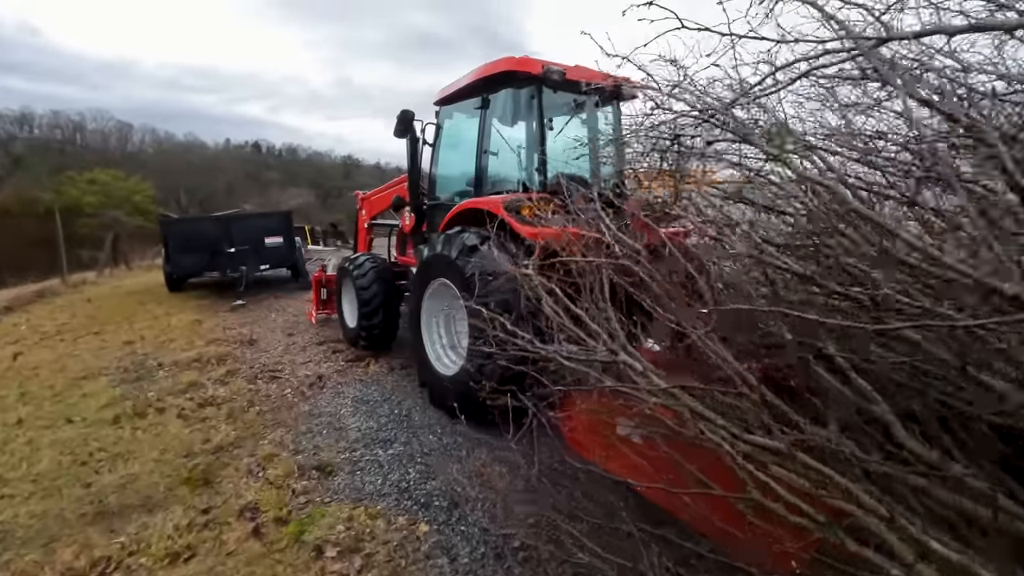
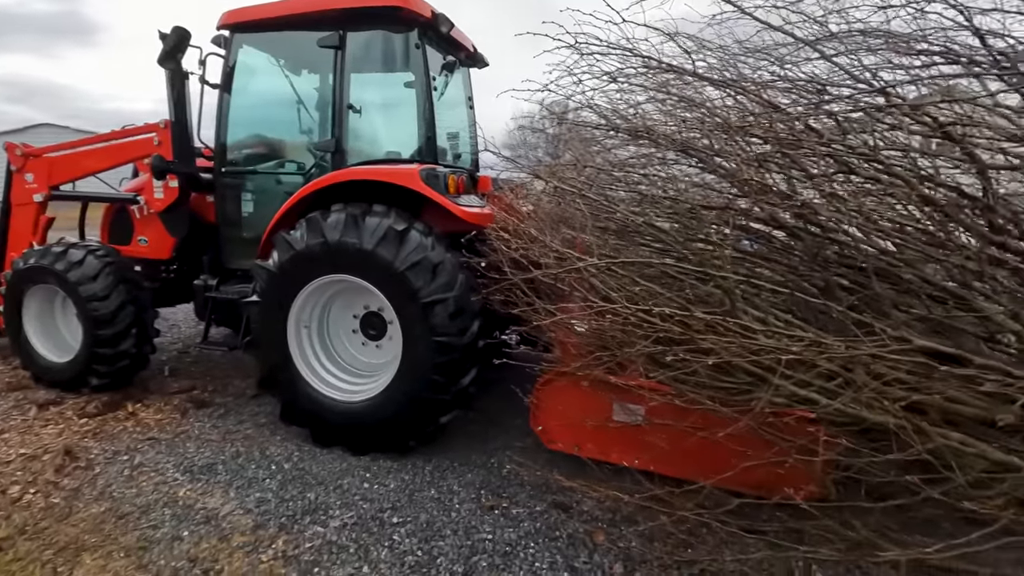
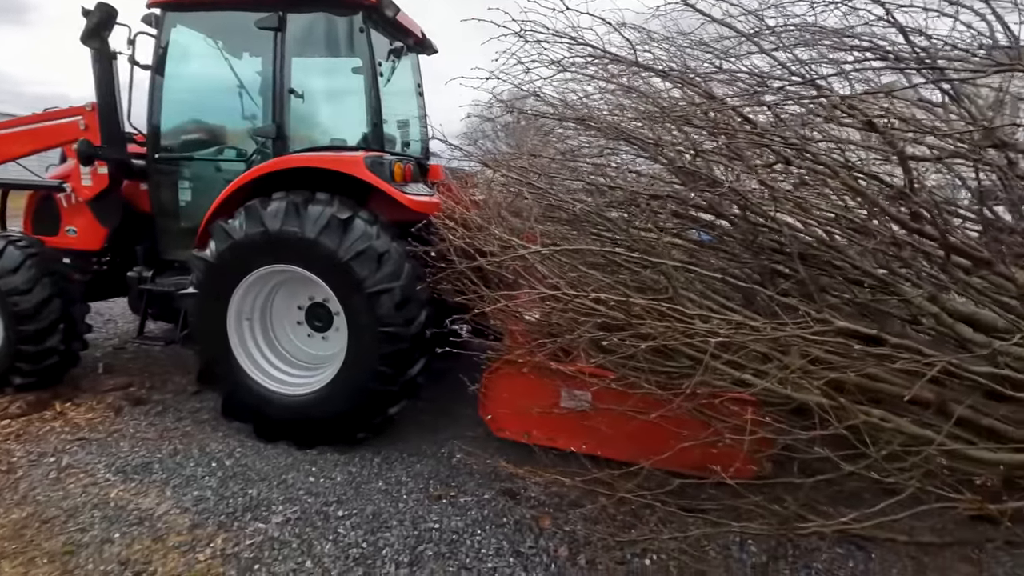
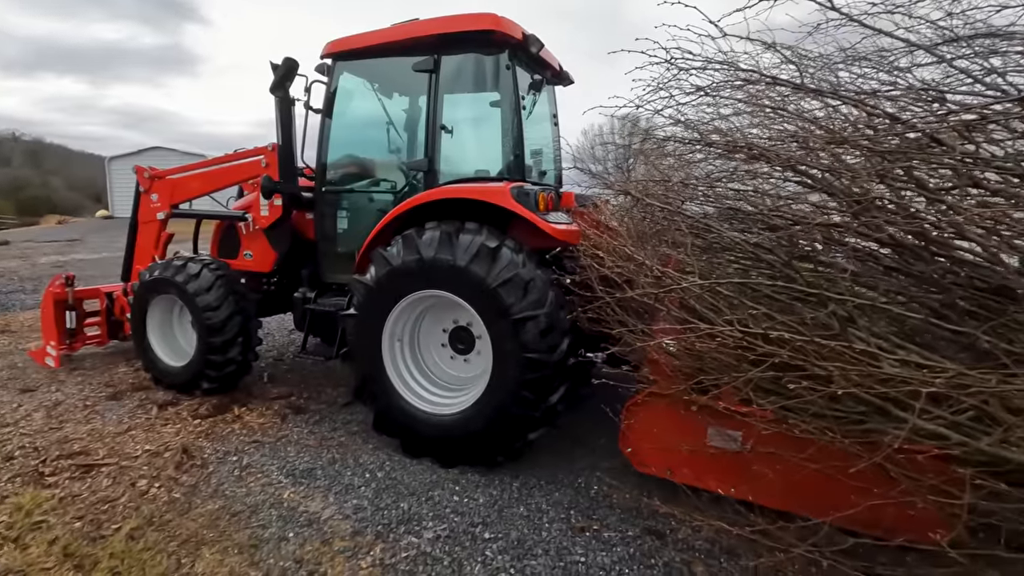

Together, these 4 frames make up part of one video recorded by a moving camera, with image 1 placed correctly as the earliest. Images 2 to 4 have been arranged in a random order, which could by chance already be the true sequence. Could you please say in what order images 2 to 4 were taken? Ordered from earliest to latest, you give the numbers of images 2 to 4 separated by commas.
4, 2, 3
